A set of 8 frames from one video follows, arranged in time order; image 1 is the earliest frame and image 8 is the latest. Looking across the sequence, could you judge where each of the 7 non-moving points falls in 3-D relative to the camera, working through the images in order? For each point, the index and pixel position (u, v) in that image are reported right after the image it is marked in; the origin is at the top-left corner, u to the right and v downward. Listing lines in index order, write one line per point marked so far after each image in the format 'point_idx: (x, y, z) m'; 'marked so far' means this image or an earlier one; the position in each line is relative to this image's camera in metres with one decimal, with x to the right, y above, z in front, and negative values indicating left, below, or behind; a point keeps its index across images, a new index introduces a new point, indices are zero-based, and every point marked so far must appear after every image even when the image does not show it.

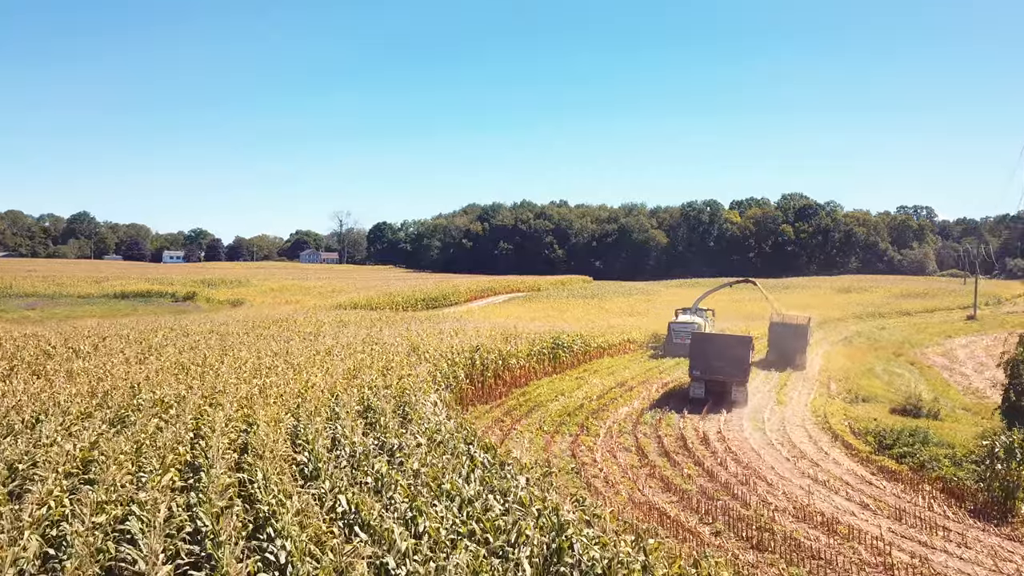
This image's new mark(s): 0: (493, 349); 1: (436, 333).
0: (-0.4, -1.3, +17.0) m
1: (-1.8, -1.1, +19.4) m
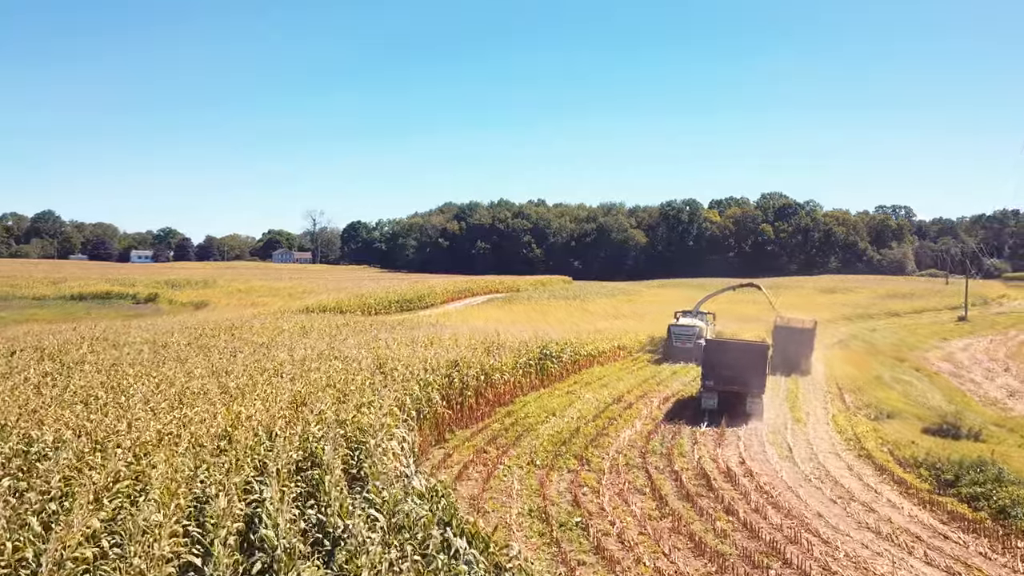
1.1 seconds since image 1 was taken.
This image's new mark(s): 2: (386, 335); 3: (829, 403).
0: (-0.7, -1.4, +14.7) m
1: (-2.2, -1.2, +17.1) m
2: (-3.0, -1.2, +19.5) m
3: (+7.3, -2.7, +18.5) m
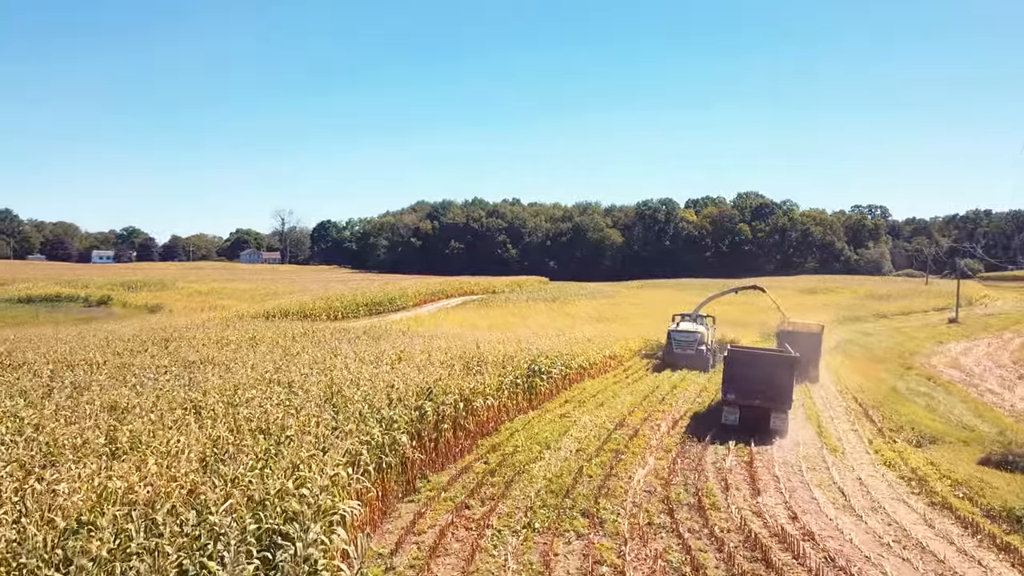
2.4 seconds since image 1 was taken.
0: (-0.9, -1.5, +12.1) m
1: (-2.5, -1.3, +14.5) m
2: (-3.4, -1.3, +16.8) m
3: (+6.9, -2.7, +16.2) m
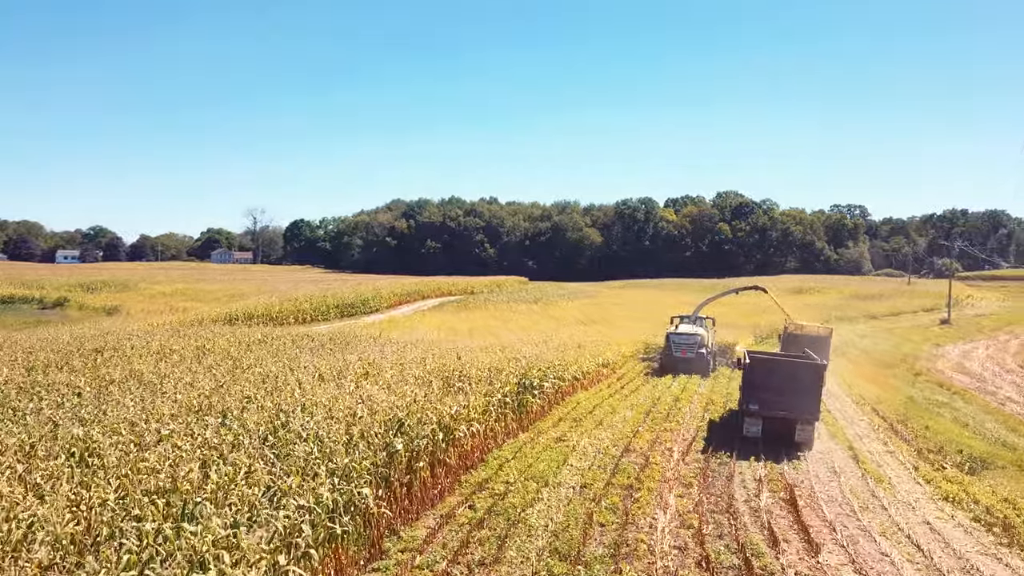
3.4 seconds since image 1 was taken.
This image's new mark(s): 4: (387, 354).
0: (-1.0, -1.5, +9.9) m
1: (-2.7, -1.3, +12.3) m
2: (-3.7, -1.3, +14.6) m
3: (+6.7, -2.8, +14.3) m
4: (-2.5, -1.3, +16.3) m
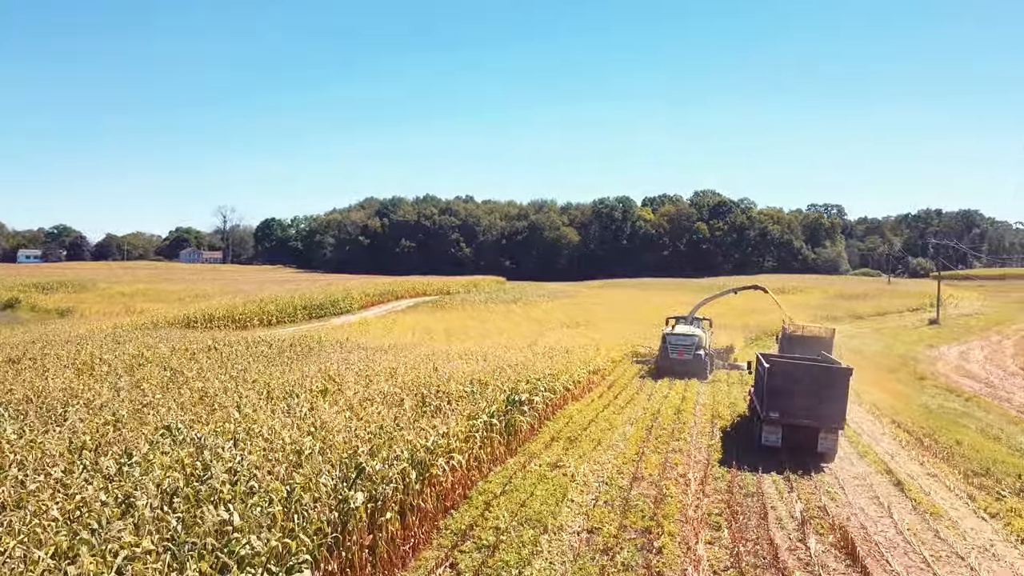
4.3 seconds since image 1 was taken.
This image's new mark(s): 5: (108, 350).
0: (-1.1, -1.5, +7.9) m
1: (-2.8, -1.3, +10.2) m
2: (-3.9, -1.3, +12.5) m
3: (+6.5, -2.8, +12.5) m
4: (-2.8, -1.3, +14.3) m
5: (-7.8, -1.2, +15.6) m
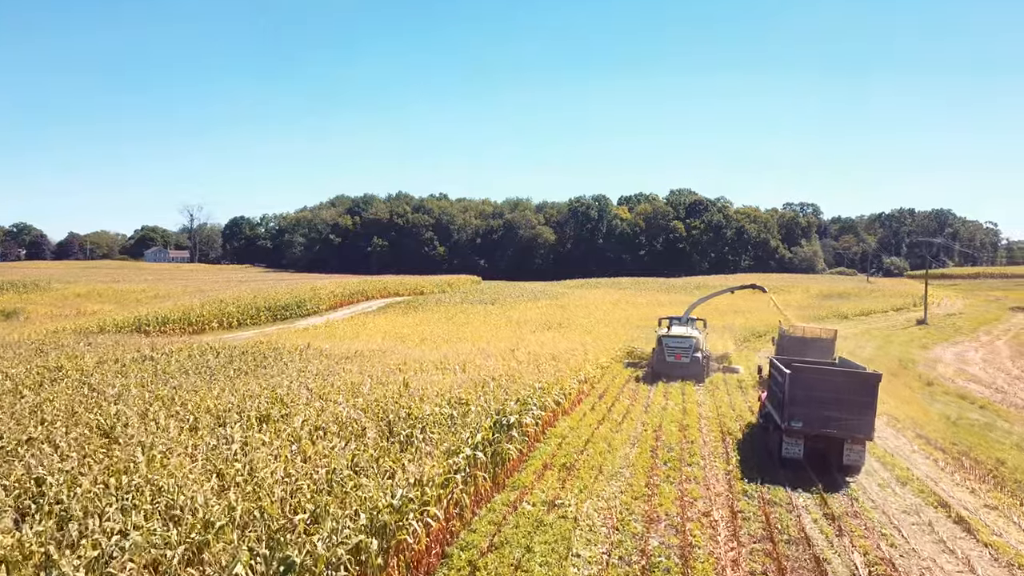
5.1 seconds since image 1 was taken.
0: (-1.2, -1.5, +5.9) m
1: (-2.9, -1.3, +8.2) m
2: (-4.1, -1.3, +10.4) m
3: (+6.3, -2.7, +10.7) m
4: (-3.1, -1.3, +12.2) m
5: (-8.1, -1.2, +13.4) m
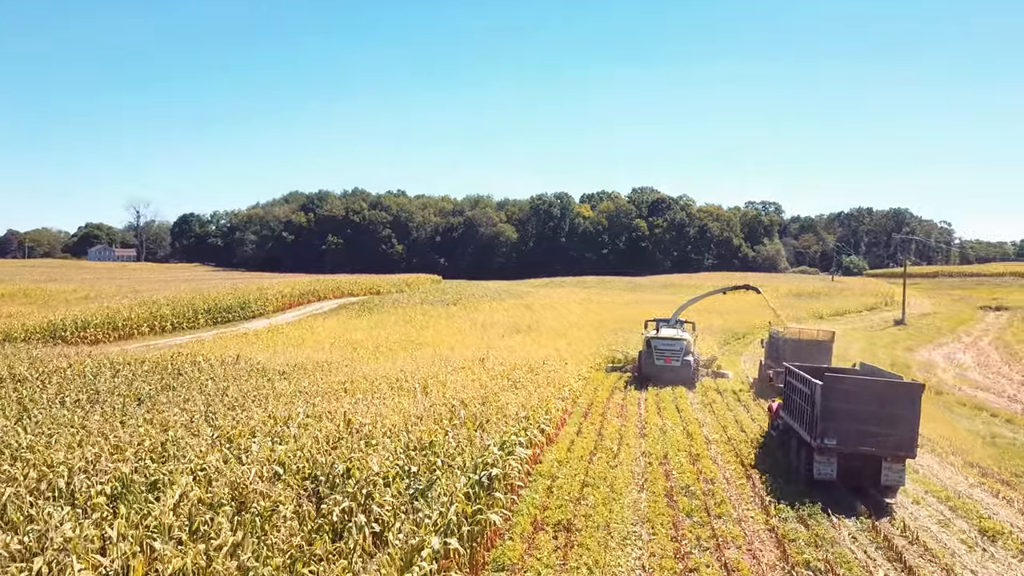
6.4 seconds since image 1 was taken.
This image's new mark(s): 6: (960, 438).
0: (-1.1, -1.5, +3.1) m
1: (-3.0, -1.4, +5.3) m
2: (-4.3, -1.3, +7.5) m
3: (+6.1, -2.8, +8.3) m
4: (-3.3, -1.3, +9.3) m
5: (-8.4, -1.3, +10.2) m
6: (+8.4, -2.8, +15.2) m
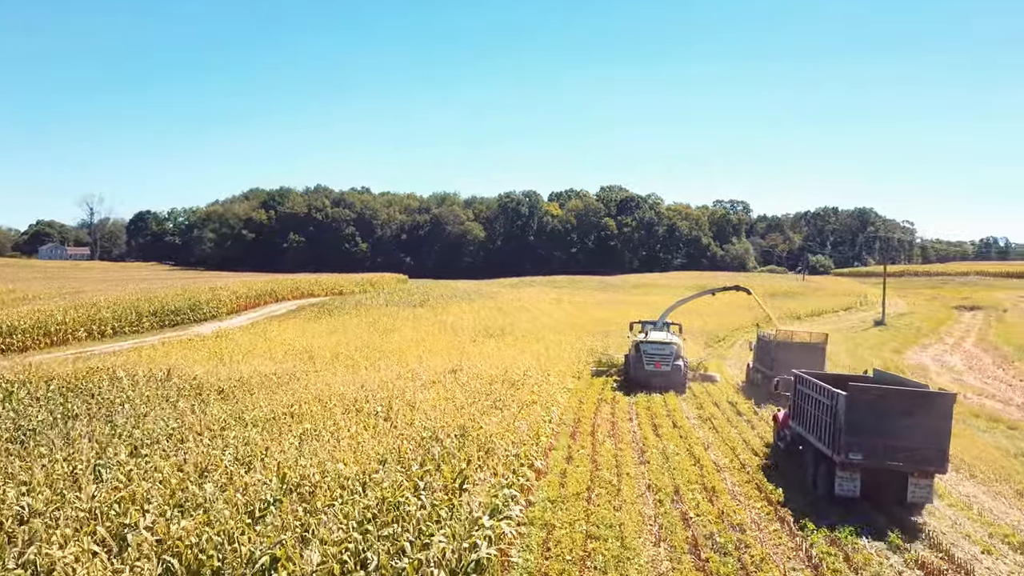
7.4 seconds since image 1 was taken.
0: (-1.0, -1.6, +1.1) m
1: (-2.9, -1.4, +3.2) m
2: (-4.3, -1.4, +5.3) m
3: (+6.0, -2.8, +6.6) m
4: (-3.4, -1.4, +7.2) m
5: (-8.5, -1.3, +7.9) m
6: (+8.0, -2.9, +13.5) m
